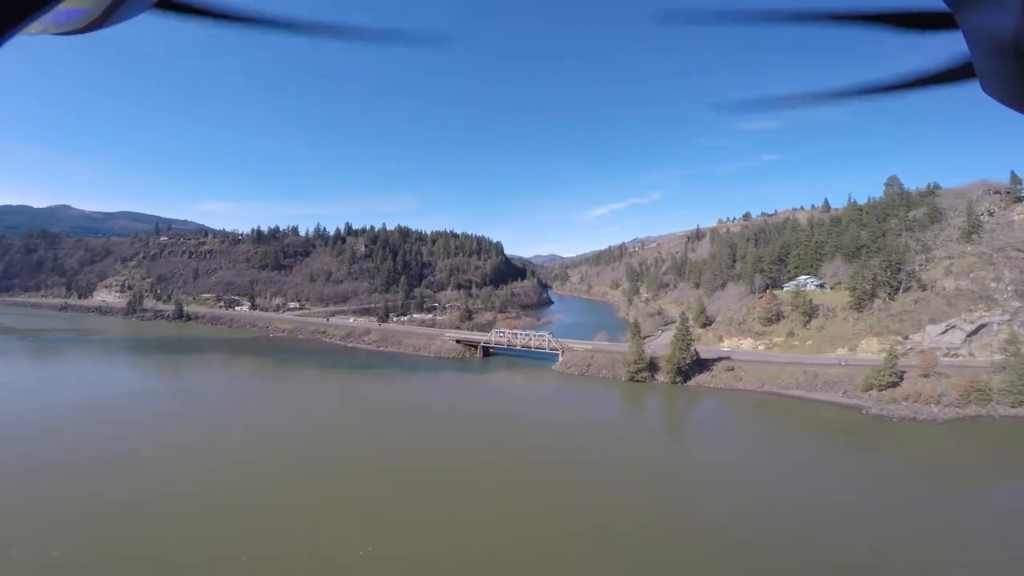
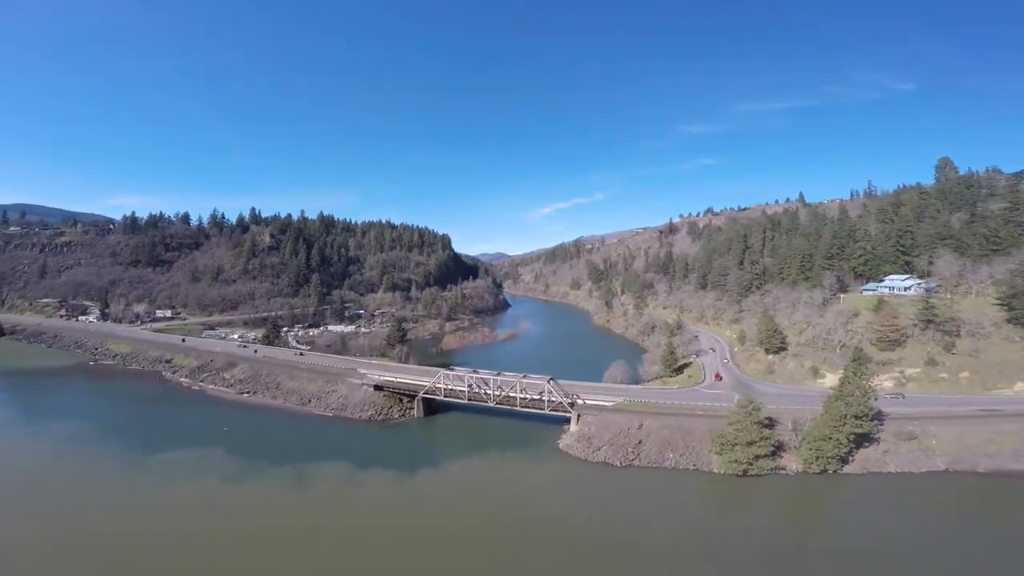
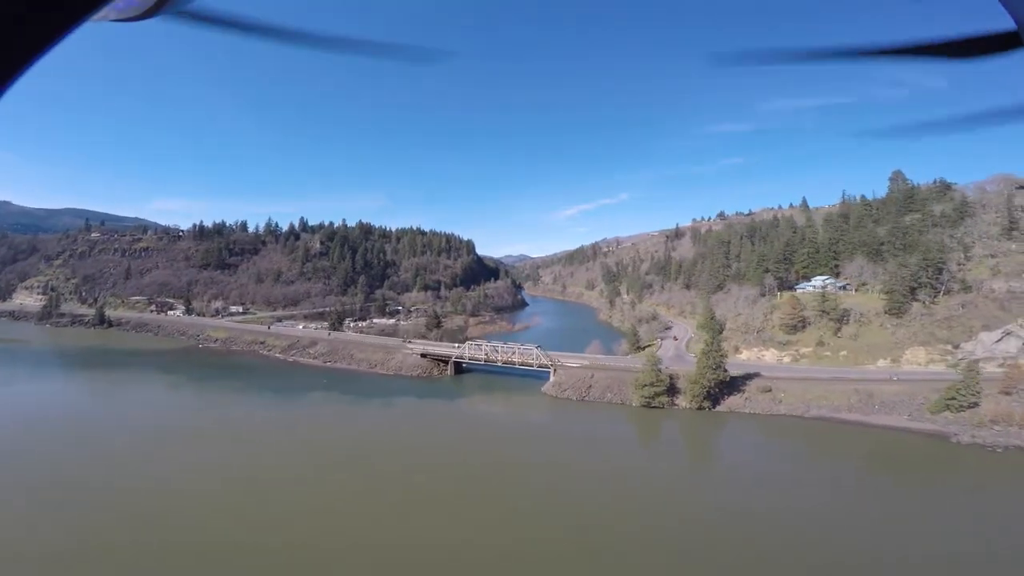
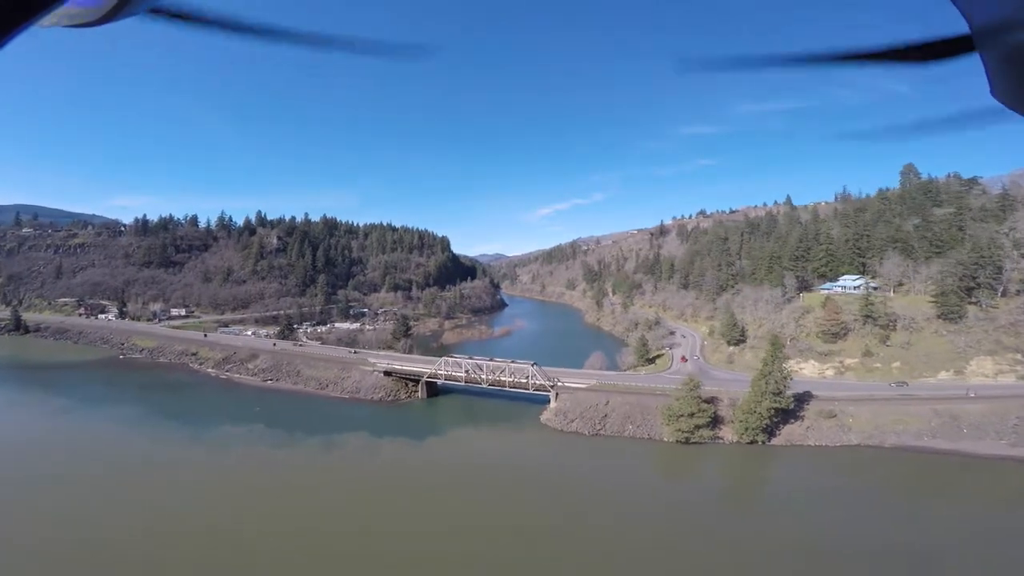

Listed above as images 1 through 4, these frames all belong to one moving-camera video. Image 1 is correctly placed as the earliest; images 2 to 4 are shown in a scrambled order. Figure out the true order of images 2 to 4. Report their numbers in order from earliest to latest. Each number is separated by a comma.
3, 4, 2
